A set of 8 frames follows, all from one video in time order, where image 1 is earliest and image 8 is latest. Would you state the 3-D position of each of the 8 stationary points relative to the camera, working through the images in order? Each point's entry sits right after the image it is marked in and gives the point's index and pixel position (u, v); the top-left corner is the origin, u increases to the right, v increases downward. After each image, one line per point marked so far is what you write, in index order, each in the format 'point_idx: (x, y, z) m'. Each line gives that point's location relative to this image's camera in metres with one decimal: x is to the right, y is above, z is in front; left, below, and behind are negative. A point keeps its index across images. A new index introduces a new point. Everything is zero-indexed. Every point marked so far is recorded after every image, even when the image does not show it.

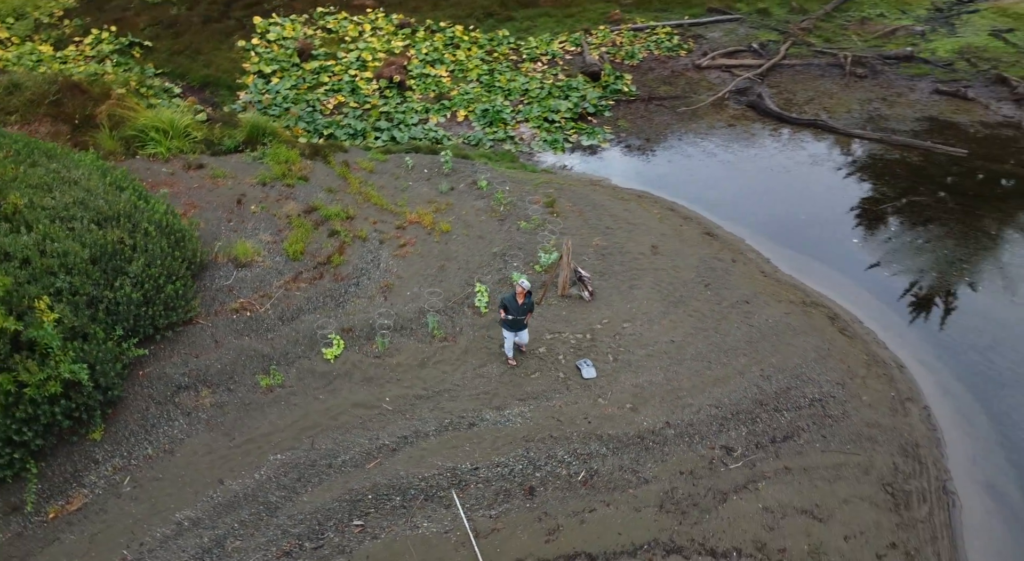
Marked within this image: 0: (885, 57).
0: (+10.8, +6.5, +19.4) m
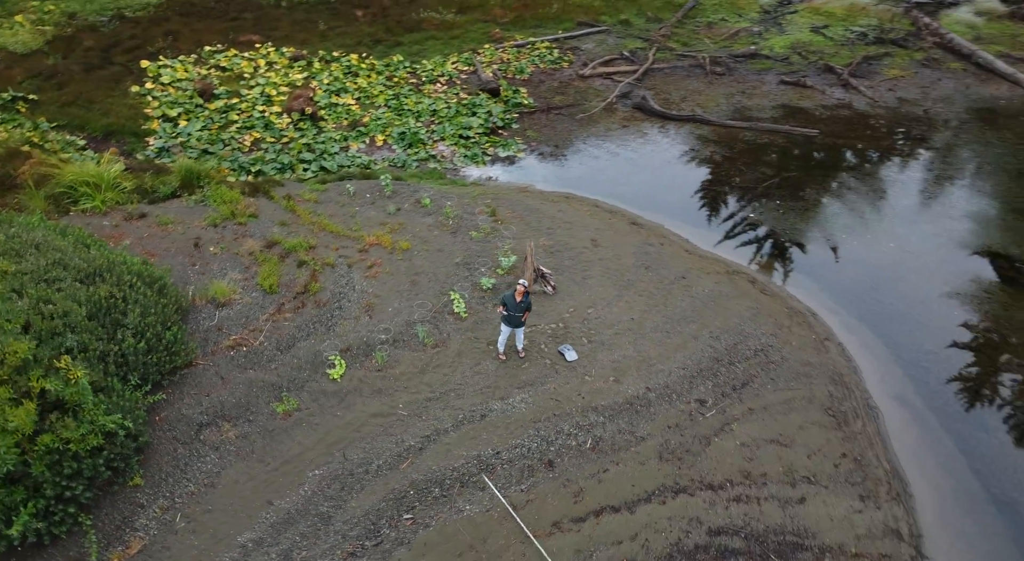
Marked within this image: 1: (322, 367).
0: (+7.4, +7.4, +22.0) m
1: (-2.4, -1.1, +8.4) m
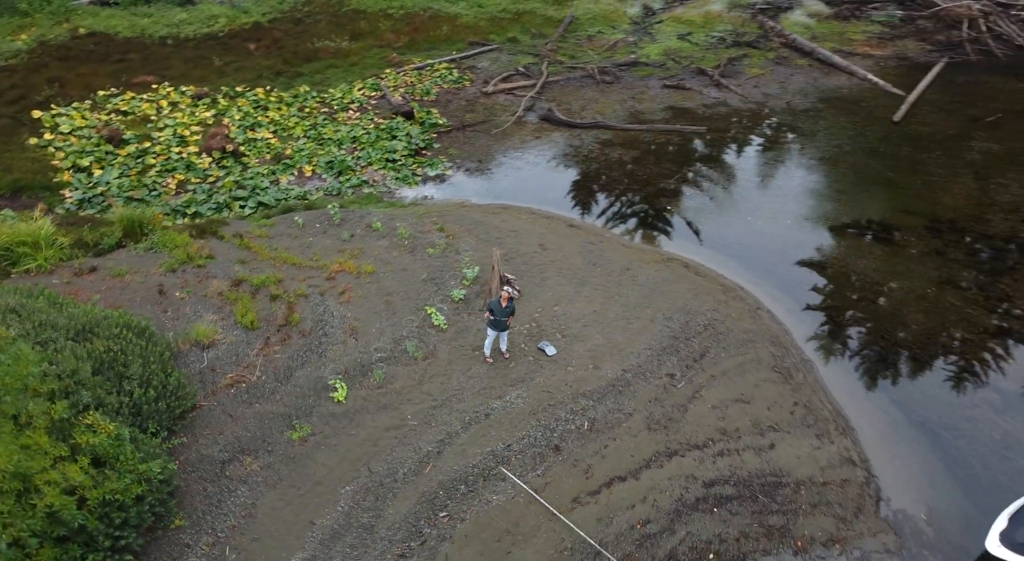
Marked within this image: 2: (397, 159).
0: (+3.8, +7.7, +23.8) m
1: (-2.4, -1.4, +8.6) m
2: (-2.7, +2.9, +15.8) m
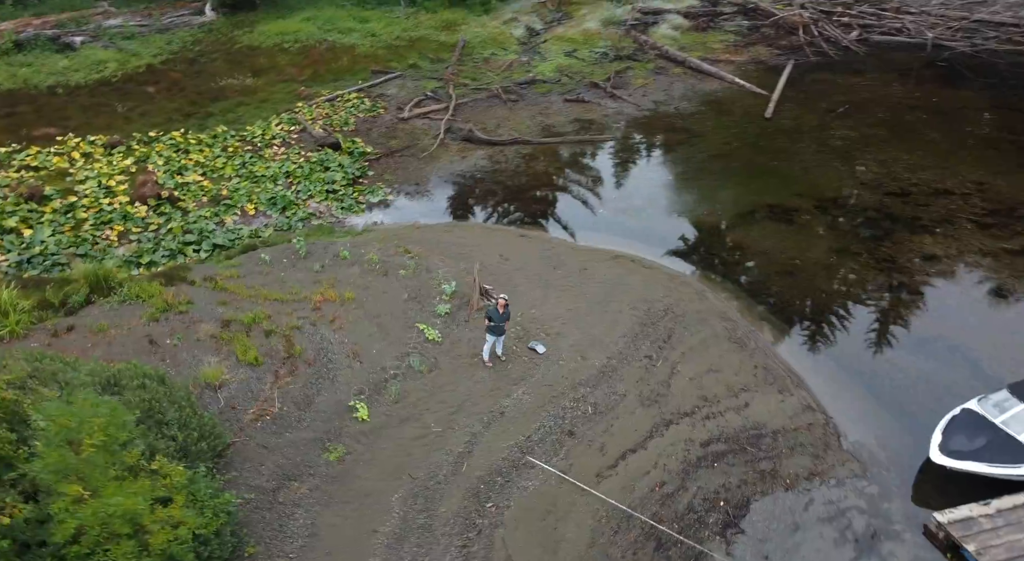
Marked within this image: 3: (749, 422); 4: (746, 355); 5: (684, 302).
0: (+0.3, +7.4, +25.1) m
1: (-2.2, -1.8, +9.0) m
2: (-4.2, +2.2, +16.1) m
3: (+3.6, -2.1, +10.1) m
4: (+4.0, -1.3, +11.5) m
5: (+3.3, -0.4, +12.6) m
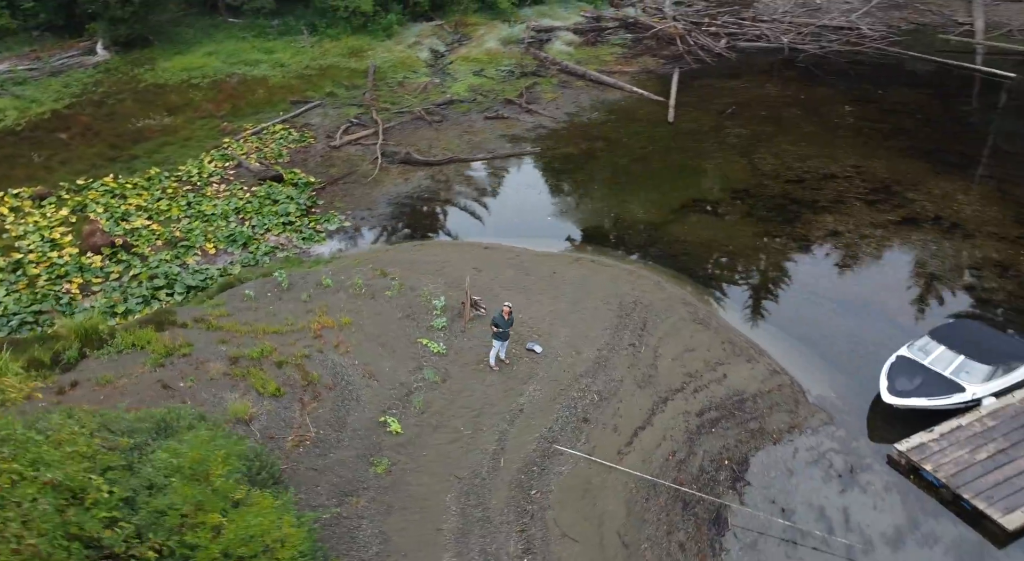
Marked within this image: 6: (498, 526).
0: (-2.8, +6.8, +25.9) m
1: (-1.8, -2.1, +9.4) m
2: (-5.3, +1.4, +16.2) m
3: (+3.7, -1.9, +11.4) m
4: (+3.9, -1.0, +12.8) m
5: (+2.8, -0.3, +13.9) m
6: (-0.2, -3.1, +8.3) m
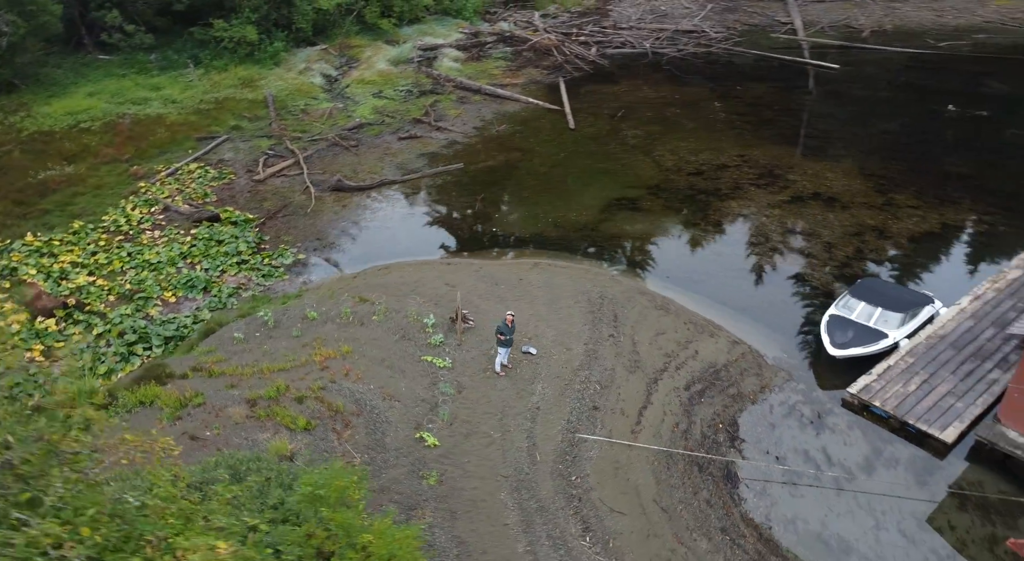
0: (-6.3, +5.9, +26.0) m
1: (-1.3, -2.4, +9.8) m
2: (-6.4, +0.5, +15.9) m
3: (+3.7, -1.6, +12.8) m
4: (+3.5, -0.8, +14.3) m
5: (+2.2, -0.2, +15.1) m
6: (+0.6, -3.2, +9.1) m
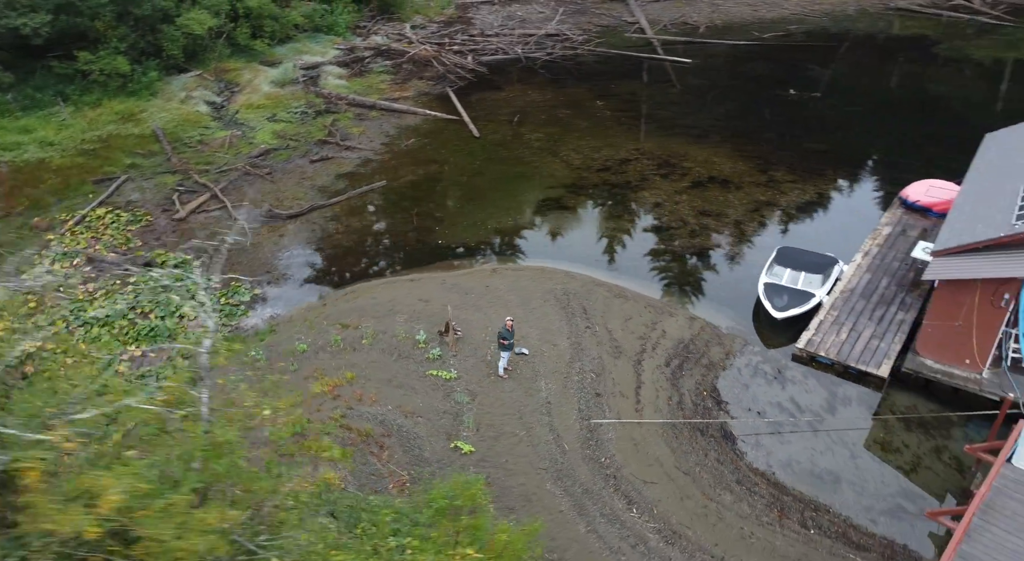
0: (-9.6, +4.6, +25.2) m
1: (-0.8, -2.7, +10.3) m
2: (-7.2, -0.5, +15.3) m
3: (+3.4, -1.3, +14.1) m
4: (+2.9, -0.5, +15.5) m
5: (+1.4, -0.1, +16.1) m
6: (+1.3, -3.2, +9.9) m
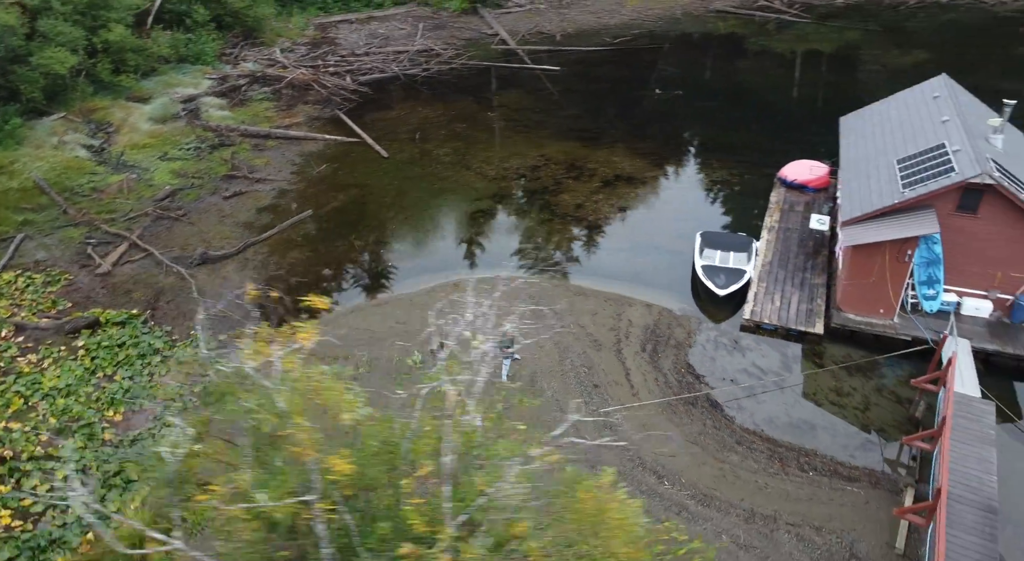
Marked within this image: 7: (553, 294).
0: (-12.4, +2.9, +23.9) m
1: (-0.3, -2.9, +10.8) m
2: (-7.7, -1.7, +14.6) m
3: (+3.0, -1.1, +15.4) m
4: (+2.1, -0.4, +16.6) m
5: (+0.5, -0.2, +17.0) m
6: (+1.9, -3.1, +10.8) m
7: (+1.1, -0.4, +16.6) m
